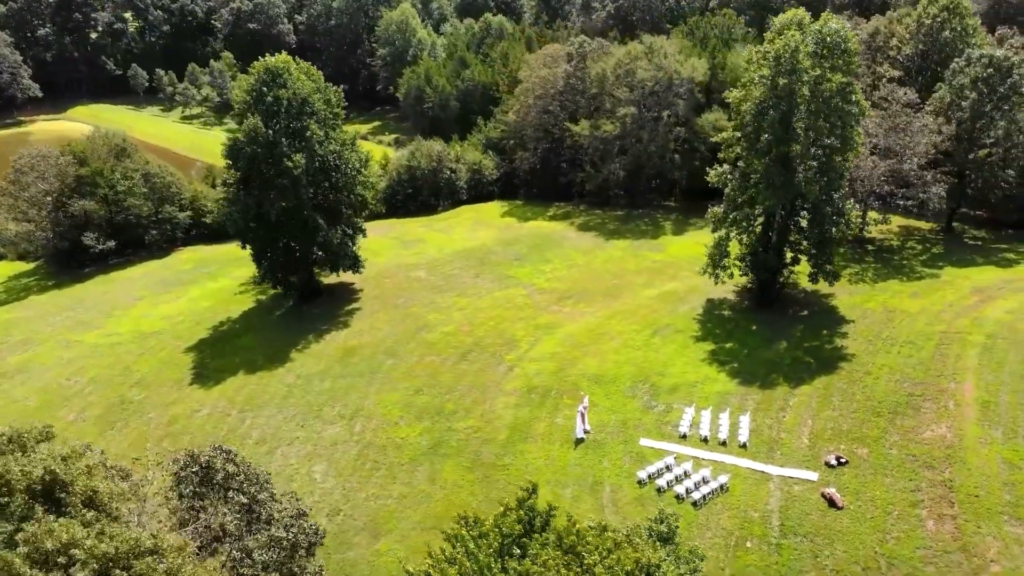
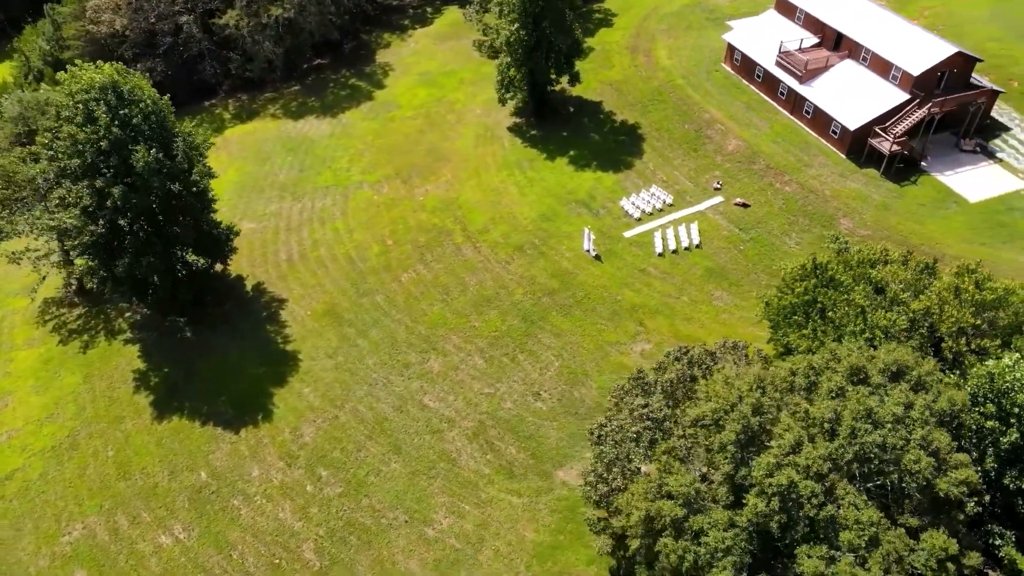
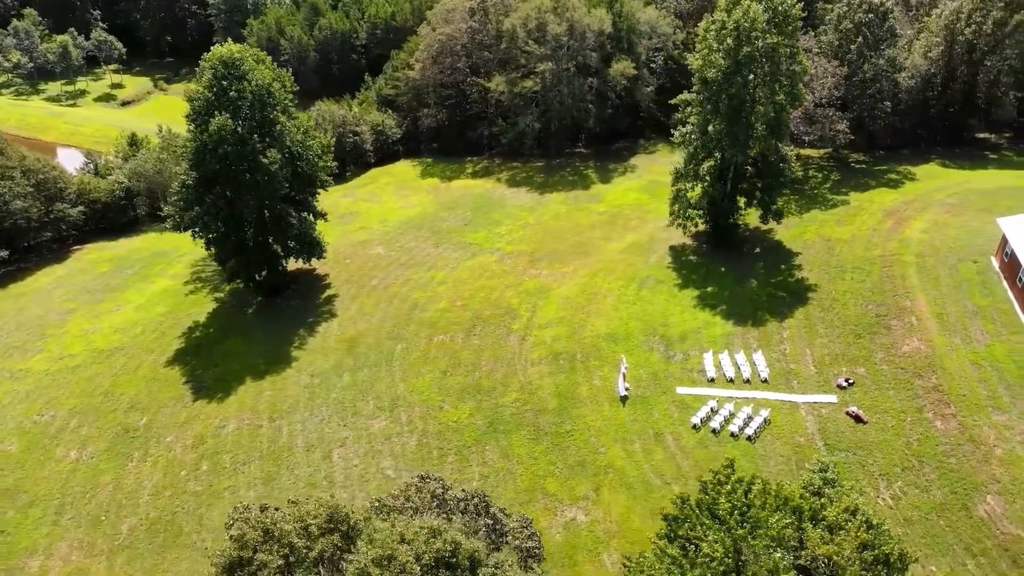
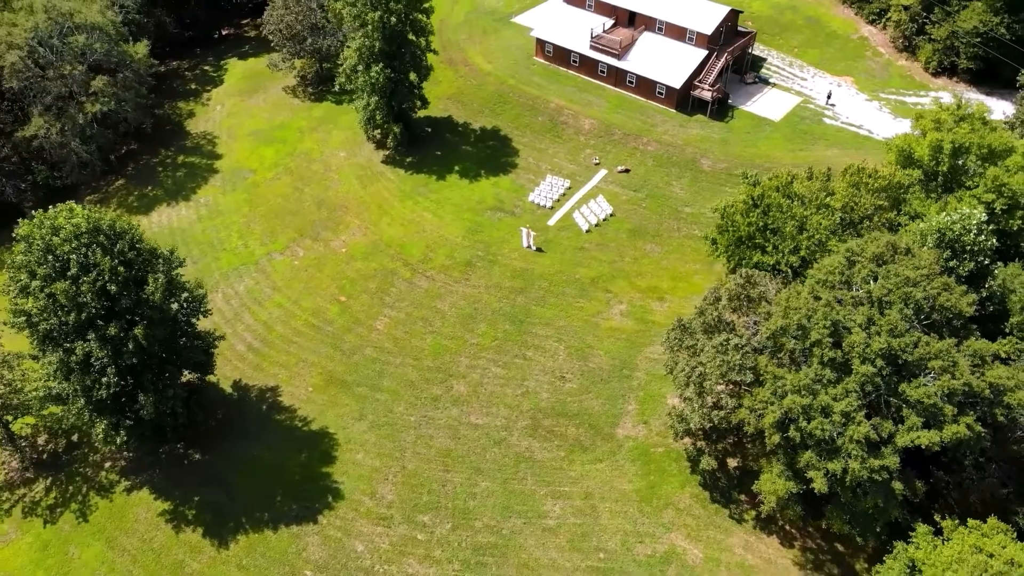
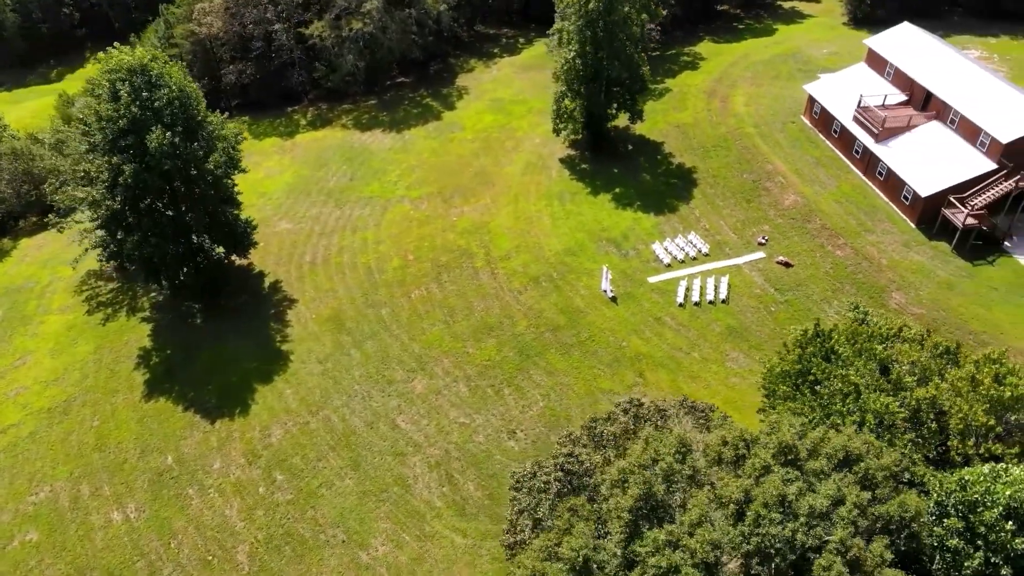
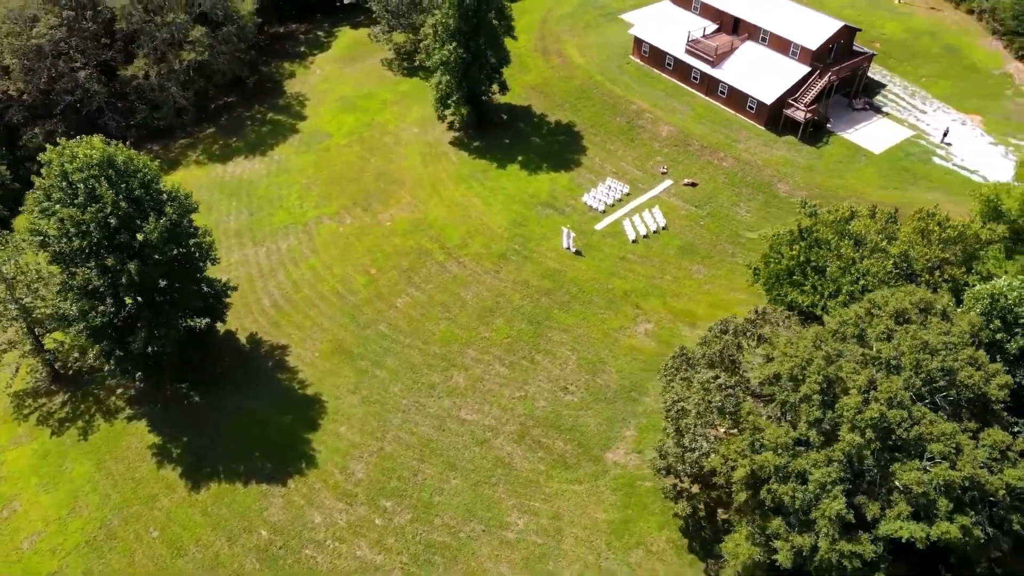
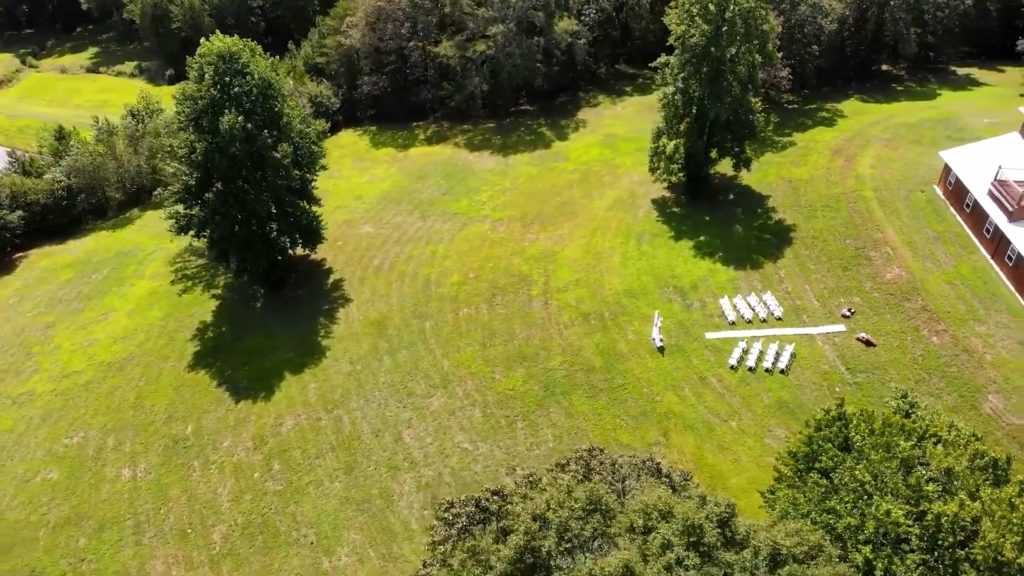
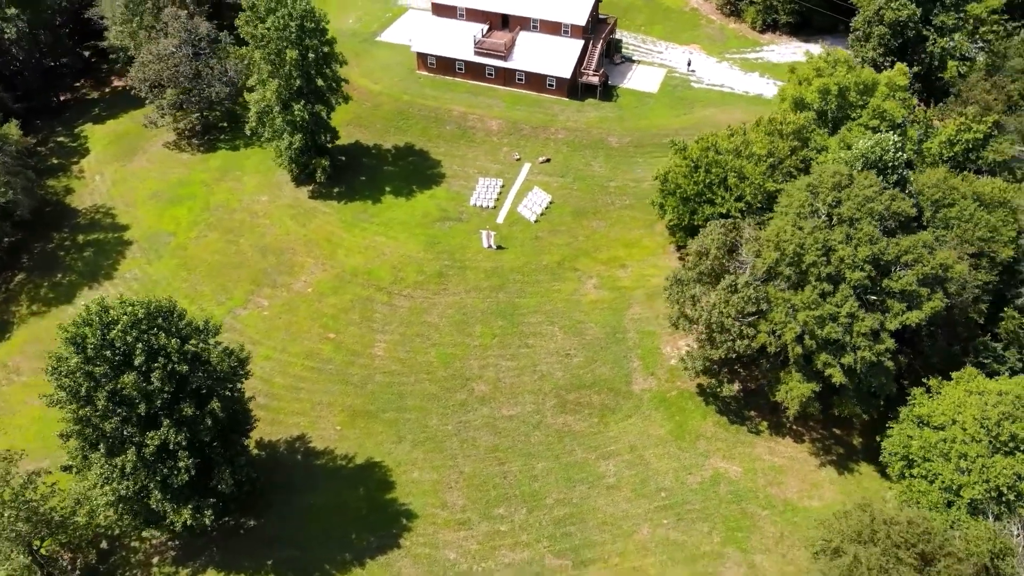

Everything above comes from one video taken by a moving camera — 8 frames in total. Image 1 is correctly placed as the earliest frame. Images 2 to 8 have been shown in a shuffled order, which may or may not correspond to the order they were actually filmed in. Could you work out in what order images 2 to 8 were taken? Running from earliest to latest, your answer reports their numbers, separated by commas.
3, 7, 5, 2, 6, 4, 8
